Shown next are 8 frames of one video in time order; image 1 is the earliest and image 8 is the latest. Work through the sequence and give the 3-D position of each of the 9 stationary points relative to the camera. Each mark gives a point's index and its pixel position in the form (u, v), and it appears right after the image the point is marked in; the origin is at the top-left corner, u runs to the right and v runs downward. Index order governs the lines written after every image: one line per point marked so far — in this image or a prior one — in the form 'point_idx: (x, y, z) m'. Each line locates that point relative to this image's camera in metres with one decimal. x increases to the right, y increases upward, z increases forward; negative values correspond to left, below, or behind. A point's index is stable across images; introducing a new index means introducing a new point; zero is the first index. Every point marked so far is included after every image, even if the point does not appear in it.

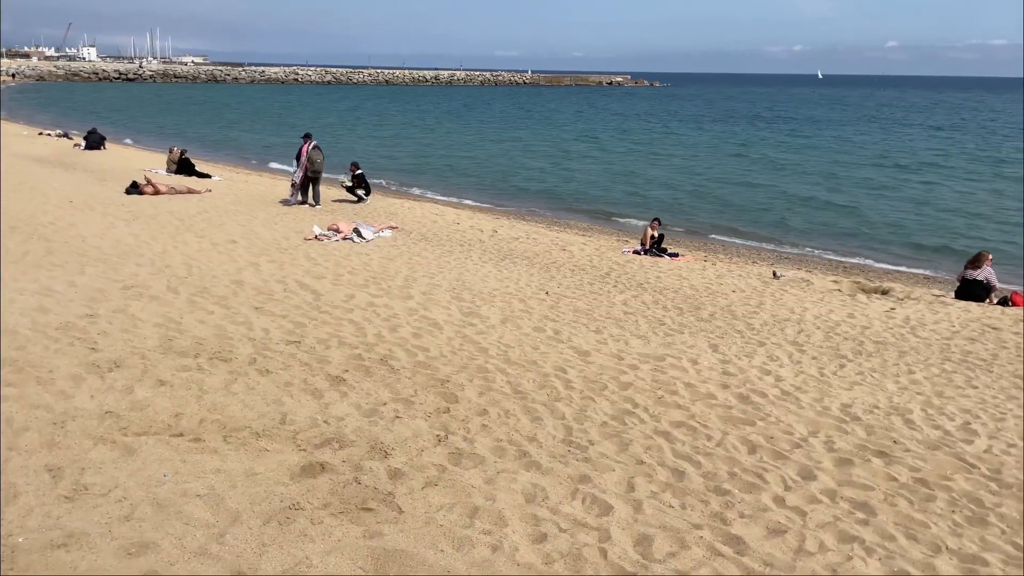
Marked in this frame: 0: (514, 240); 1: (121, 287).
0: (0.0, +0.8, +12.4) m
1: (-3.5, 0.0, +7.1) m
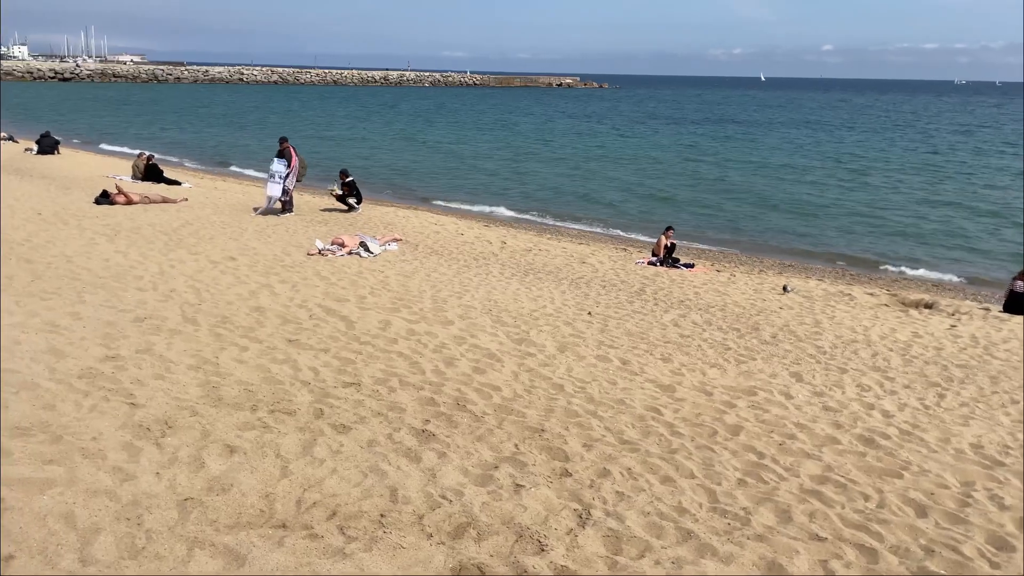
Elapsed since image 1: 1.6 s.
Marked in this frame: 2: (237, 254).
0: (+0.2, +0.6, +11.8) m
1: (-3.0, -0.3, +6.2) m
2: (-3.5, +0.4, +10.0) m
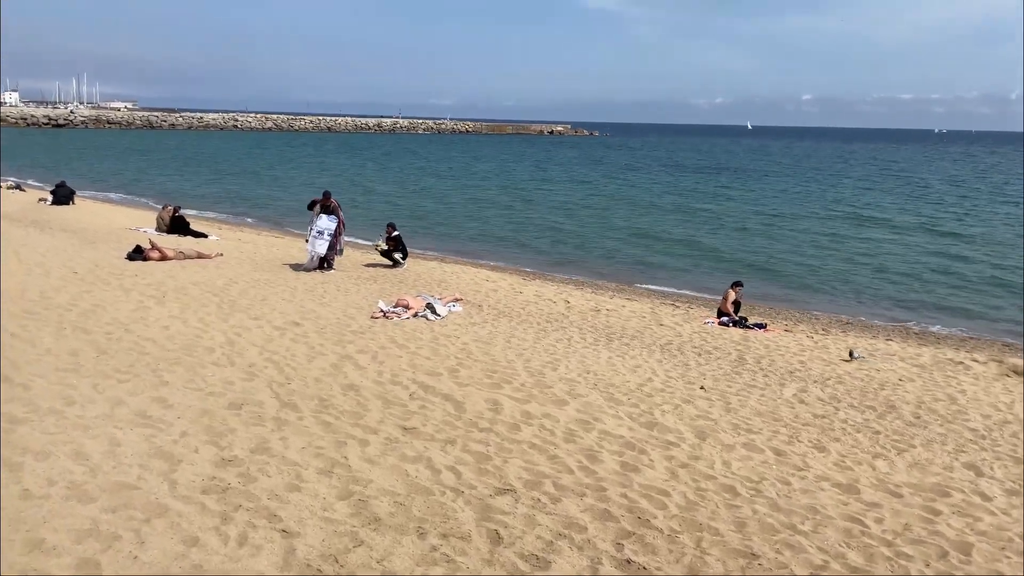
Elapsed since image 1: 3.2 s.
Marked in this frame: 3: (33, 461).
0: (+1.2, -0.3, +11.1) m
1: (-2.0, -0.8, +5.5) m
2: (-2.5, -0.4, +9.3) m
3: (-2.4, -0.9, +4.1) m
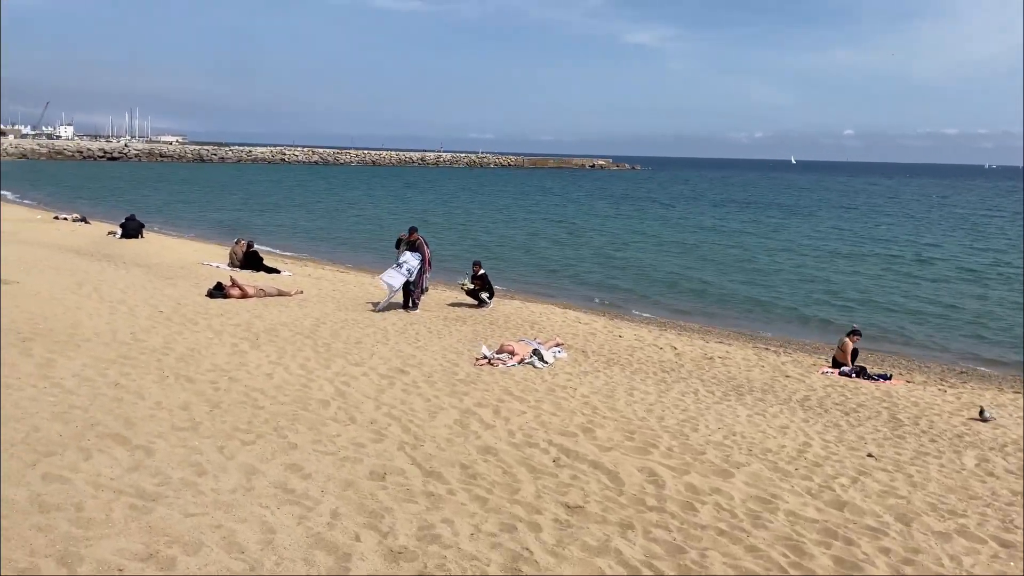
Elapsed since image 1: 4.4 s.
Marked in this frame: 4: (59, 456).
0: (+2.5, -0.9, +10.3) m
1: (-0.9, -1.2, +4.9) m
2: (-1.2, -0.9, +8.7) m
3: (-1.4, -1.2, +3.4) m
4: (-2.6, -1.0, +4.6) m
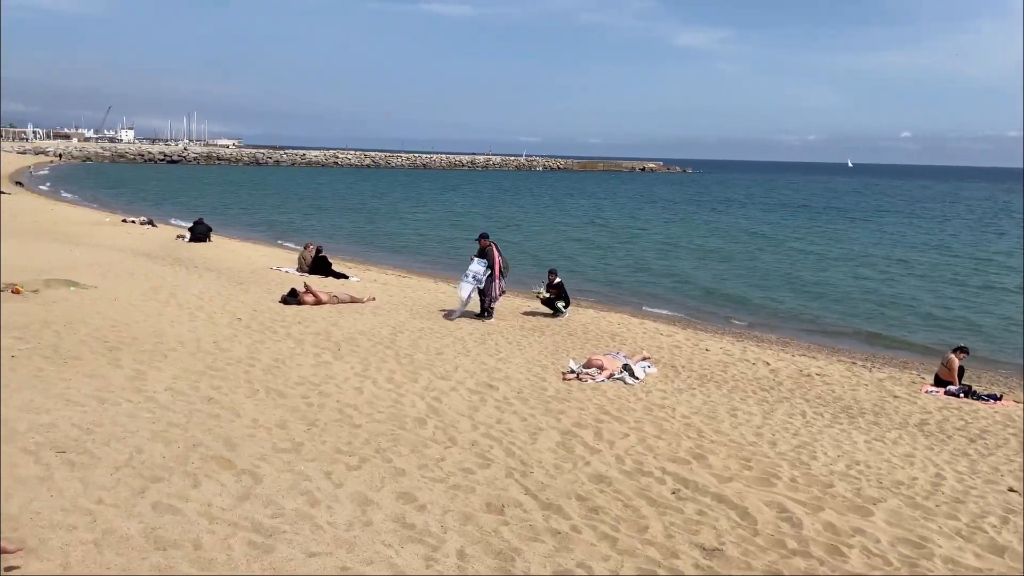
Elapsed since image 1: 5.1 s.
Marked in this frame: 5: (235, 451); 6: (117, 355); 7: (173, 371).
0: (+3.6, -1.1, +9.8) m
1: (-0.1, -1.3, +4.5) m
2: (-0.2, -1.0, +8.4) m
3: (-0.8, -1.3, +3.1) m
4: (-1.9, -1.1, +4.3) m
5: (-1.8, -1.0, +5.1) m
6: (-3.7, -0.6, +7.5) m
7: (-3.0, -0.8, +7.1) m
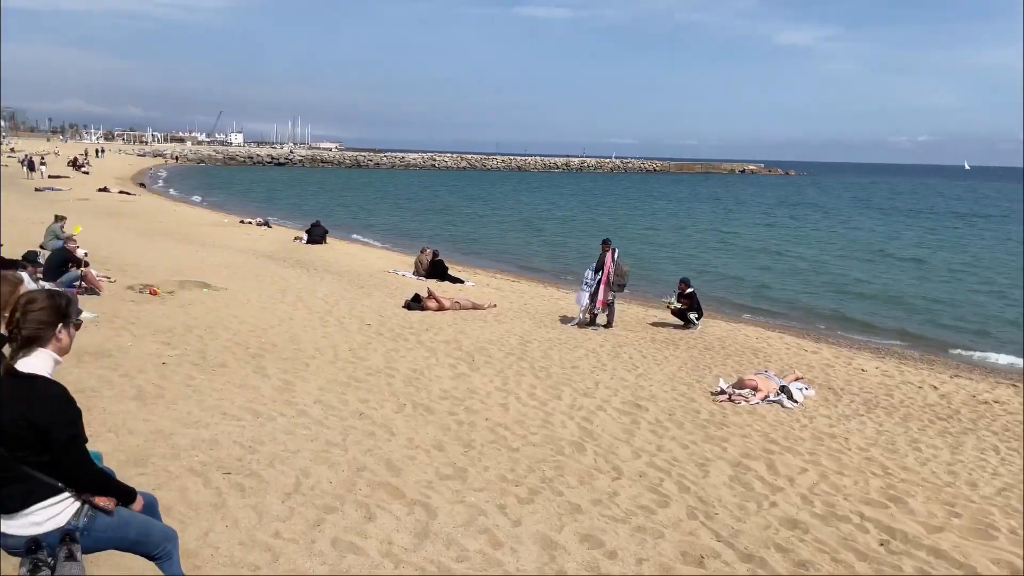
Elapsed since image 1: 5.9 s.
0: (+5.2, -1.3, +8.8) m
1: (+0.9, -1.4, +4.0) m
2: (+1.2, -1.1, +7.9) m
3: (+0.1, -1.4, +2.7) m
4: (-0.9, -1.1, +4.0) m
5: (-0.7, -1.1, +4.7) m
6: (-2.3, -0.7, +7.3) m
7: (-1.7, -0.8, +6.9) m
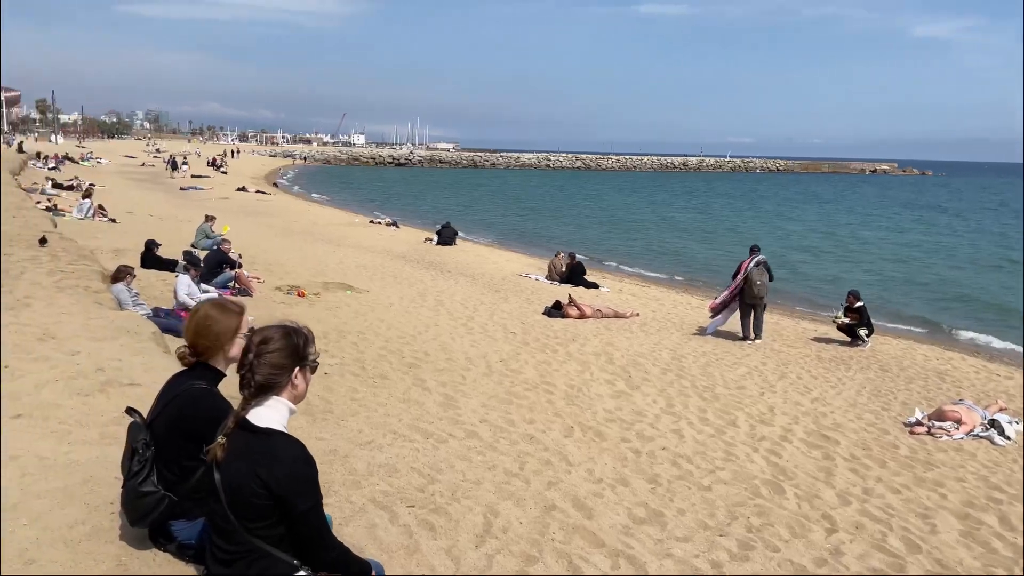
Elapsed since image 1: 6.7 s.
0: (+6.8, -1.5, +7.5) m
1: (+1.9, -1.5, +3.3) m
2: (+2.7, -1.2, +7.1) m
3: (+0.9, -1.5, +2.1) m
4: (+0.1, -1.2, +3.6) m
5: (+0.4, -1.2, +4.3) m
6: (-0.8, -0.8, +7.0) m
7: (-0.3, -0.9, +6.6) m
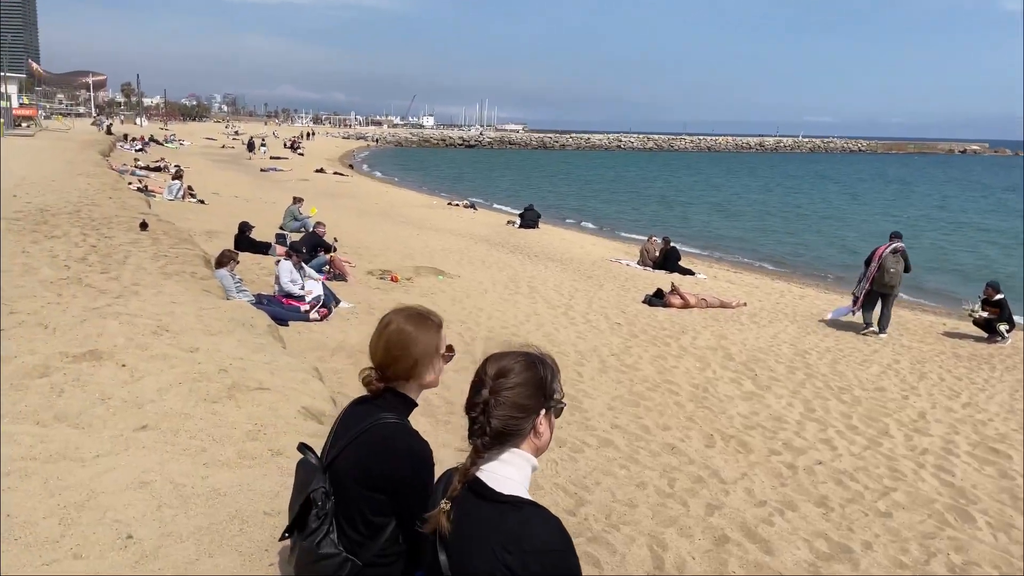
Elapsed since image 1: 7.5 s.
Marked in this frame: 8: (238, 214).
0: (+7.8, -1.5, +6.4) m
1: (+2.6, -1.6, +2.6) m
2: (+3.7, -1.2, +6.3) m
3: (+1.5, -1.5, +1.5) m
4: (+0.9, -1.2, +3.0) m
5: (+1.2, -1.2, +3.7) m
6: (+0.2, -0.7, +6.5) m
7: (+0.7, -0.8, +6.0) m
8: (-5.5, +1.5, +16.0) m
